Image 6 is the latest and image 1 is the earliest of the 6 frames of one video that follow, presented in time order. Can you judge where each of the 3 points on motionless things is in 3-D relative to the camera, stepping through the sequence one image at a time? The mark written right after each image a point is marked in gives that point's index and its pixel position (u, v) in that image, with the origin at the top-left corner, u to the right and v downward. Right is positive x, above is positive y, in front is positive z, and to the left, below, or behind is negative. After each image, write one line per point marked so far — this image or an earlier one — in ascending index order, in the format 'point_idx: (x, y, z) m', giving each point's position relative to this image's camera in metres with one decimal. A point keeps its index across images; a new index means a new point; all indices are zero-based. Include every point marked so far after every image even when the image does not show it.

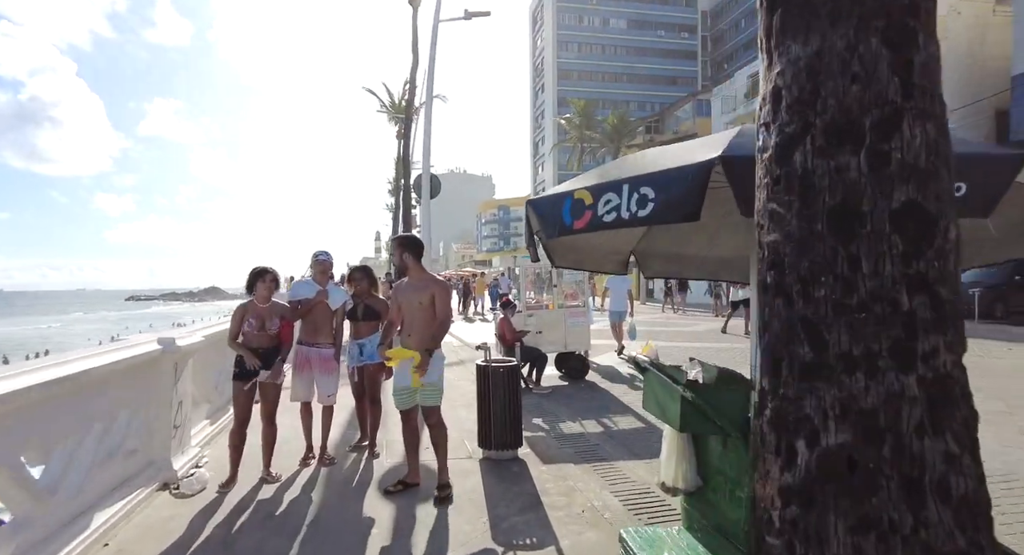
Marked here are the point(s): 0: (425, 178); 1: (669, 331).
0: (-1.7, +2.0, +10.7) m
1: (+4.2, -1.5, +14.6) m
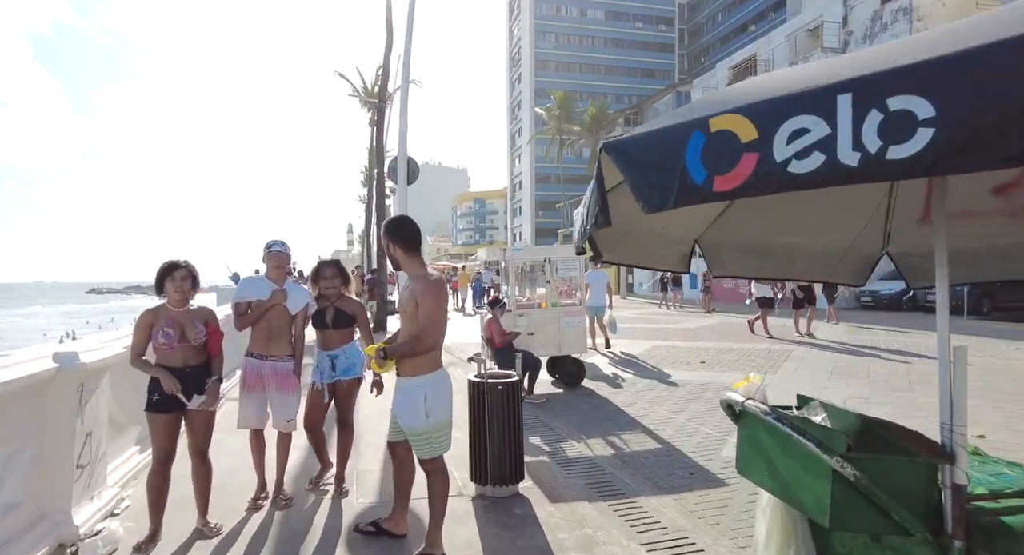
0: (-2.0, +2.1, +9.7) m
1: (+3.8, -1.3, +13.9) m
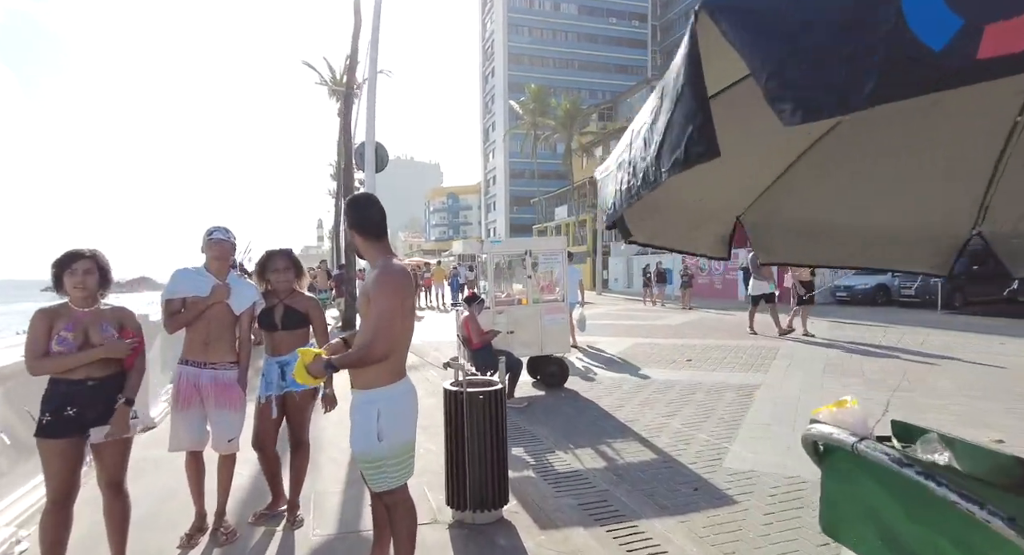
0: (-2.4, +2.2, +9.0) m
1: (+3.2, -1.2, +13.5) m
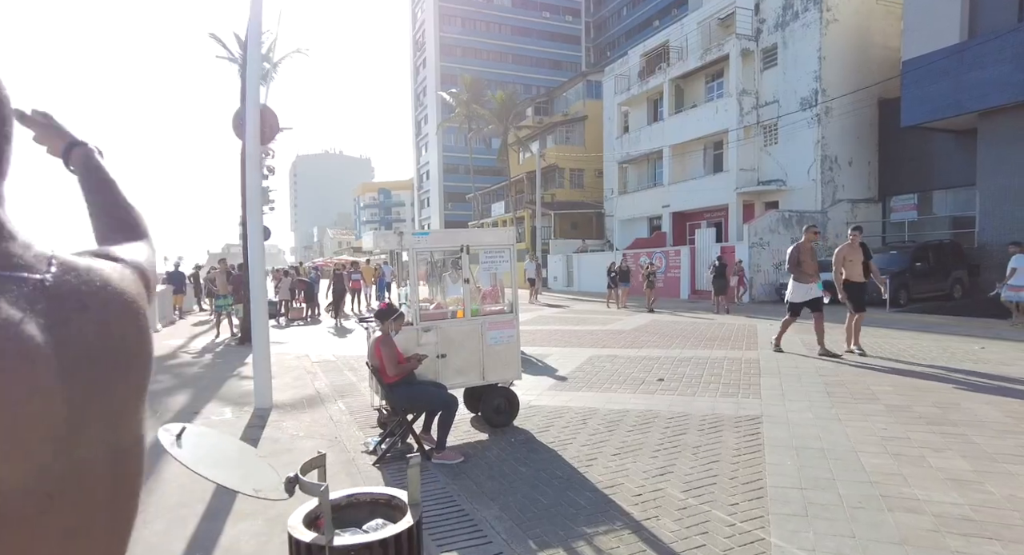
0: (-3.3, +2.1, +6.8) m
1: (+1.7, -1.2, +12.0) m
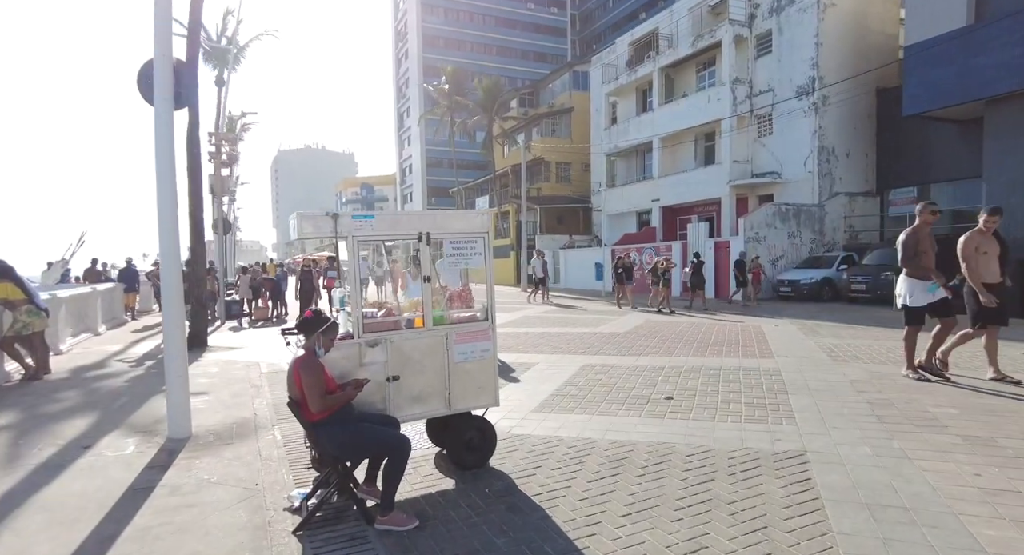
0: (-3.5, +2.1, +5.5) m
1: (+1.3, -1.1, +10.8) m
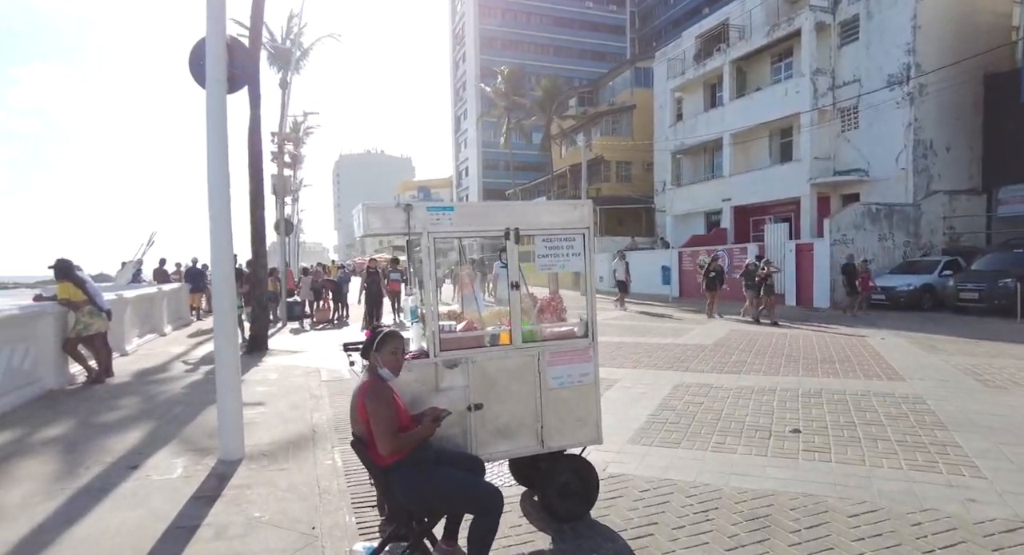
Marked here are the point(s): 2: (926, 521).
0: (-2.7, +2.1, +5.0) m
1: (+2.7, -1.2, +9.8) m
2: (+2.5, -1.5, +3.2) m
